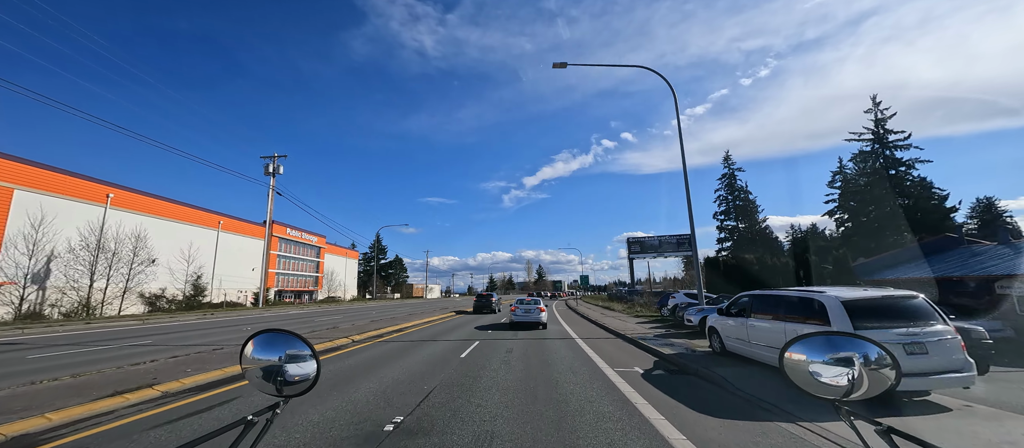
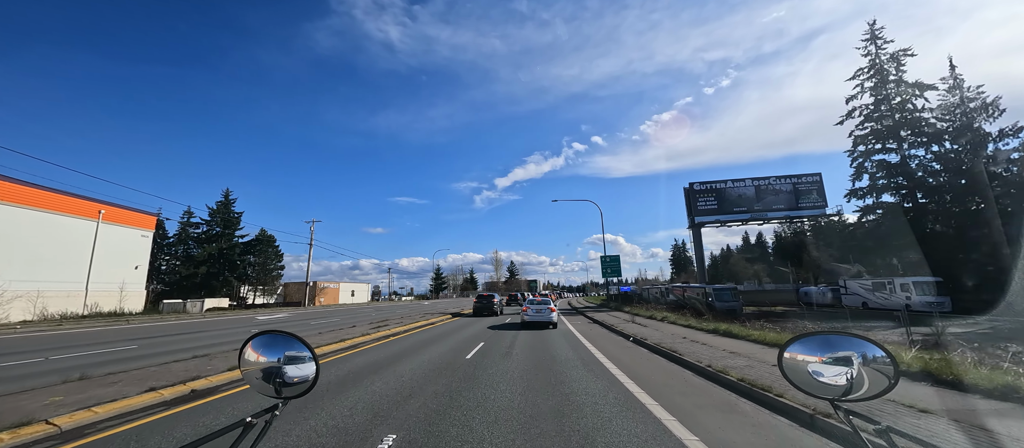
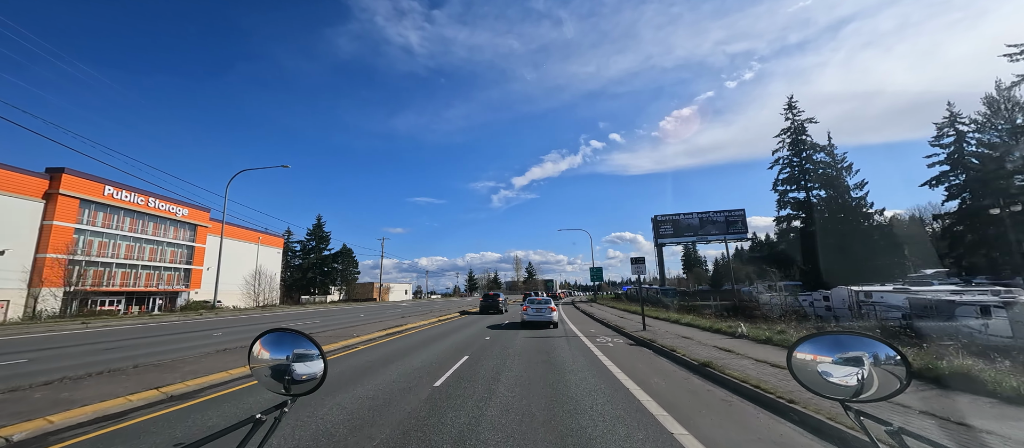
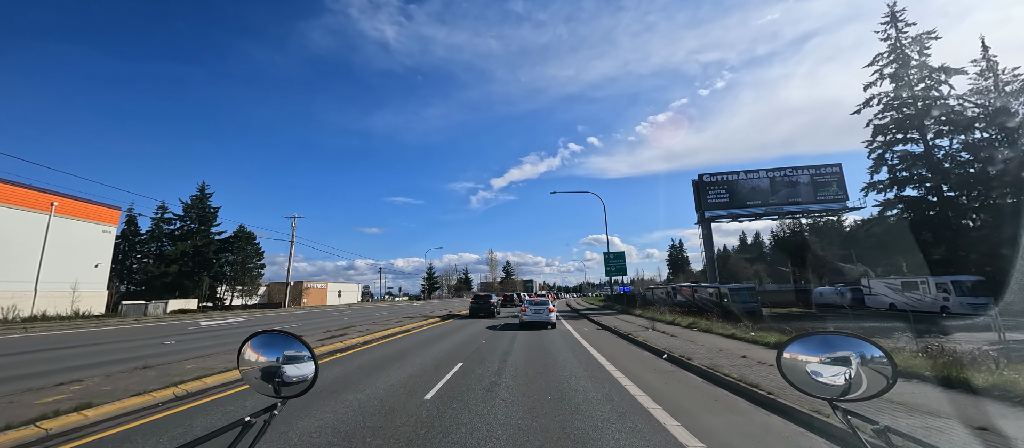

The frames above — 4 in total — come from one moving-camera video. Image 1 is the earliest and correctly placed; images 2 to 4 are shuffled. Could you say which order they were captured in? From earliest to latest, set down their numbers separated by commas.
3, 2, 4
